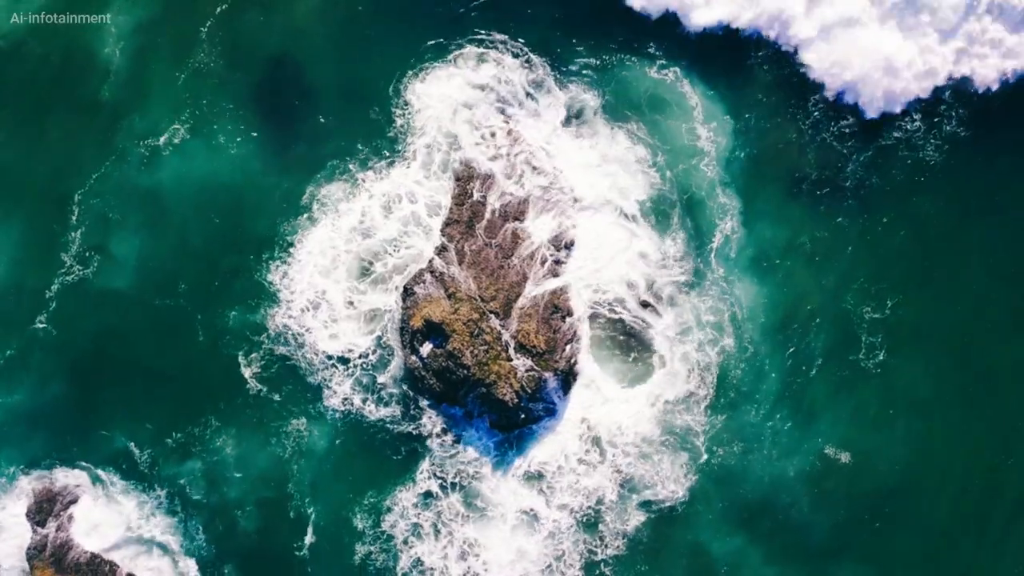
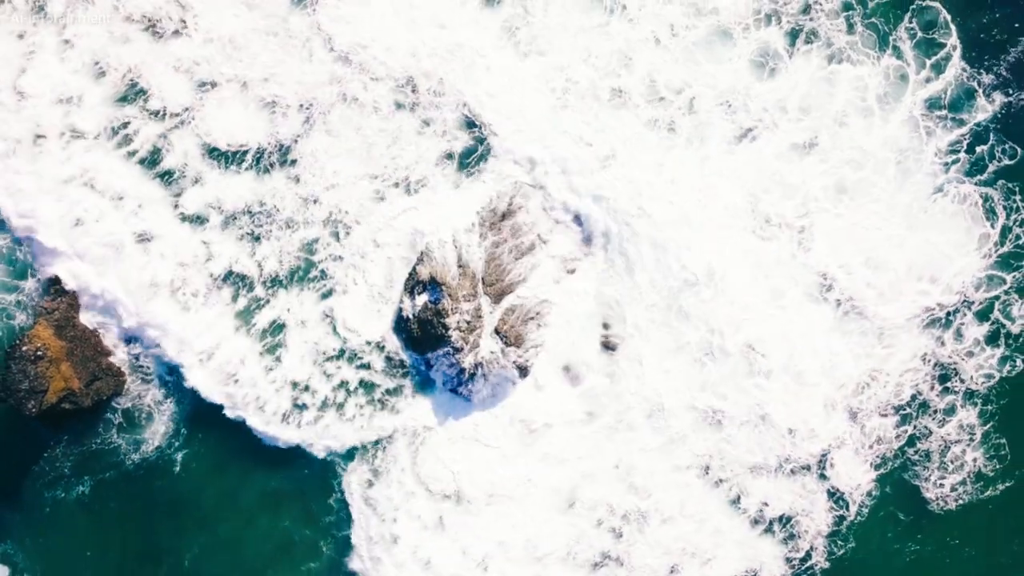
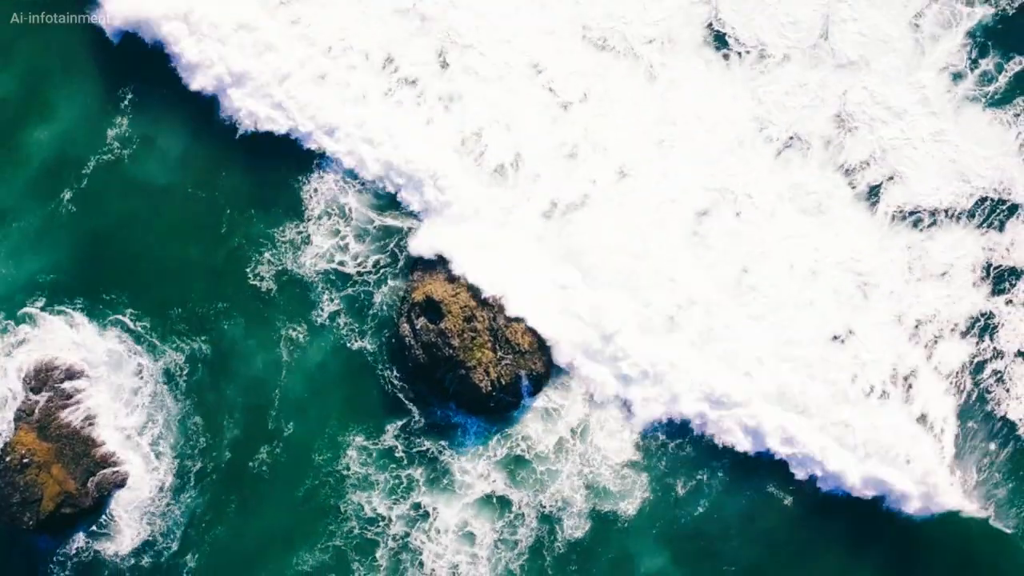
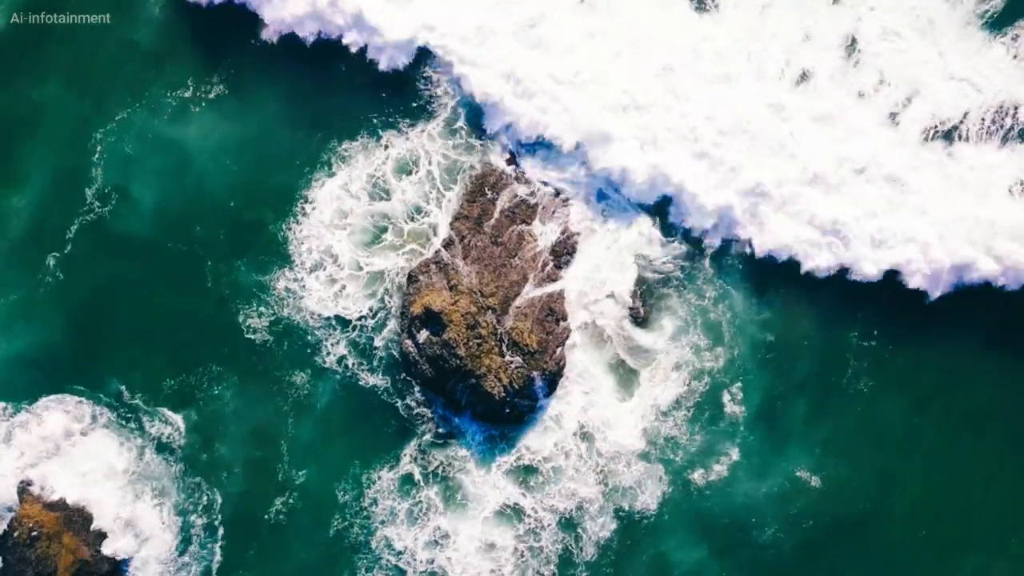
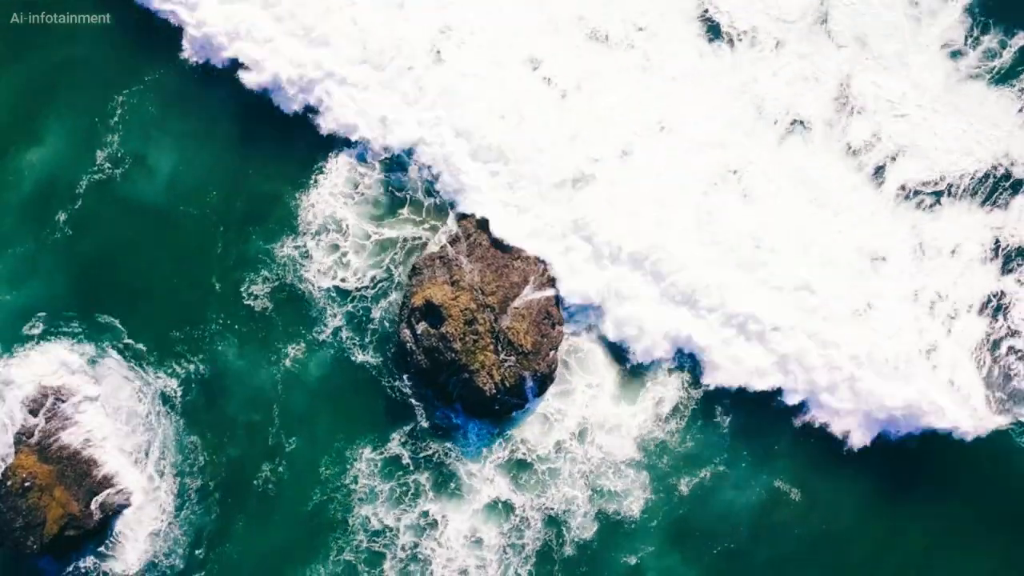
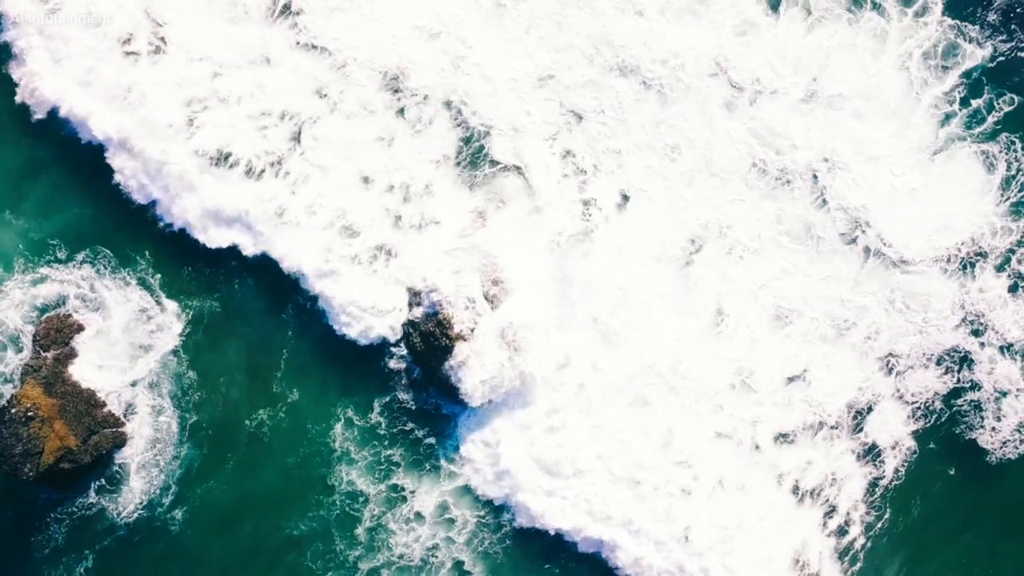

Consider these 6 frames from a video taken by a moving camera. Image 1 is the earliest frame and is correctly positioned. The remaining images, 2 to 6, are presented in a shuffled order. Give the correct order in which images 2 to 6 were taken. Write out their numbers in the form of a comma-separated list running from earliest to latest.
4, 5, 3, 6, 2
